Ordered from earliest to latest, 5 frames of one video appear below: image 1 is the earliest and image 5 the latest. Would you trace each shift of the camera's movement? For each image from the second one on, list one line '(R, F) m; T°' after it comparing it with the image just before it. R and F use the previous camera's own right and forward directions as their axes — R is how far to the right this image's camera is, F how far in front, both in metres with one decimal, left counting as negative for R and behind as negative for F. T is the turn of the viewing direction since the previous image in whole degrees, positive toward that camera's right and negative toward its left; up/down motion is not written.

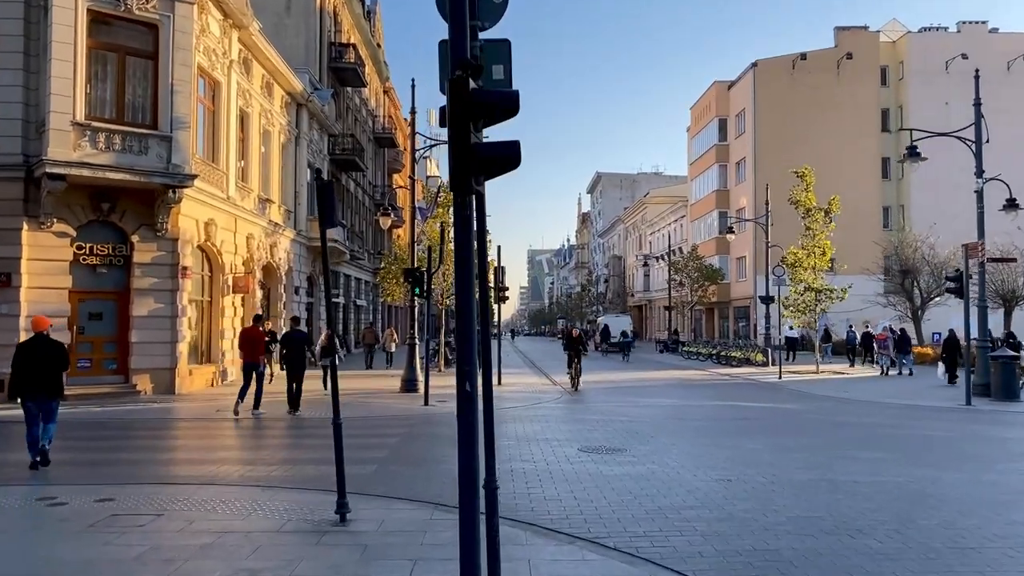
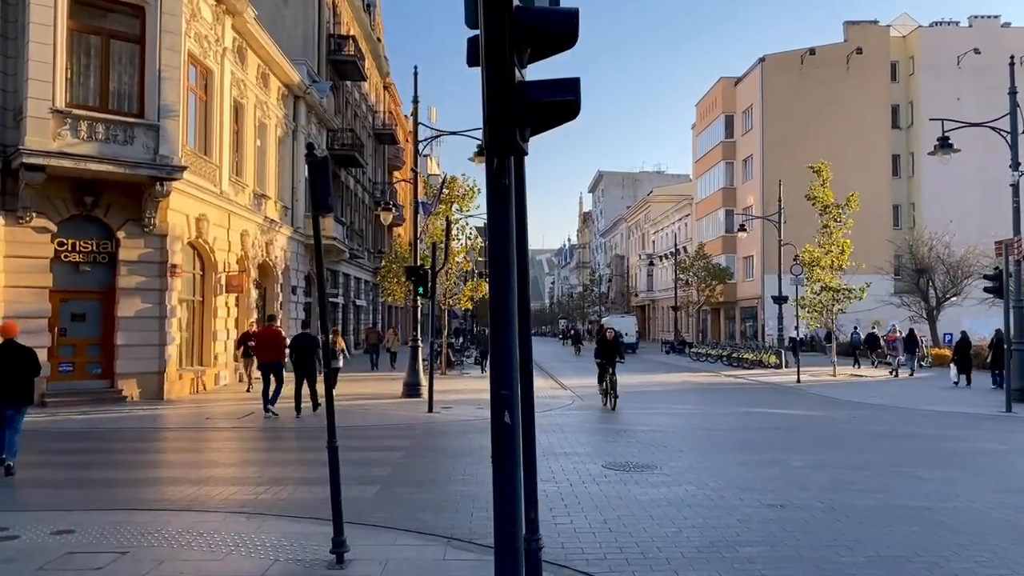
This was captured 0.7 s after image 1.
(-0.2, +1.1) m; 0°
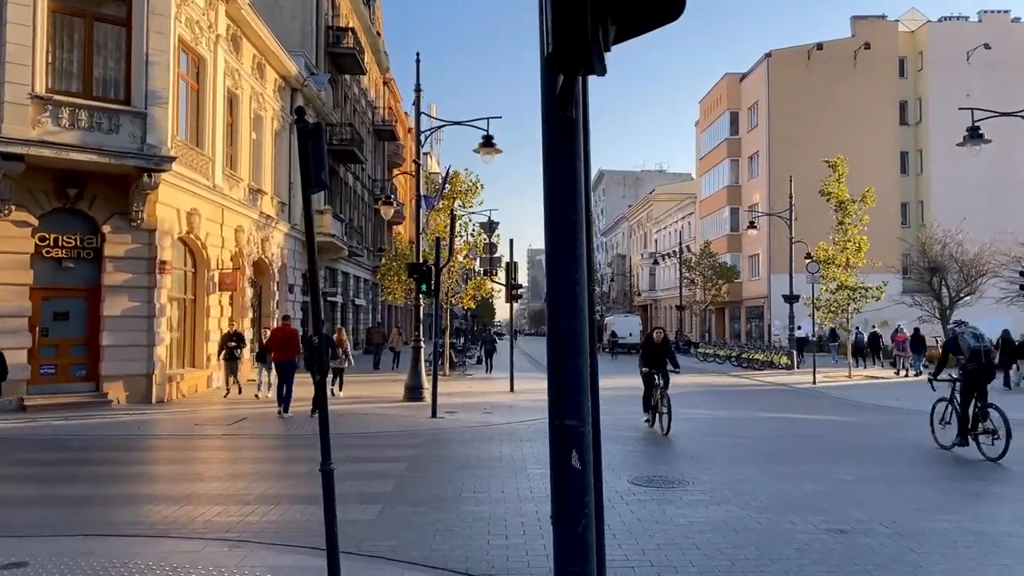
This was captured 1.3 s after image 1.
(-0.2, +0.9) m; 0°
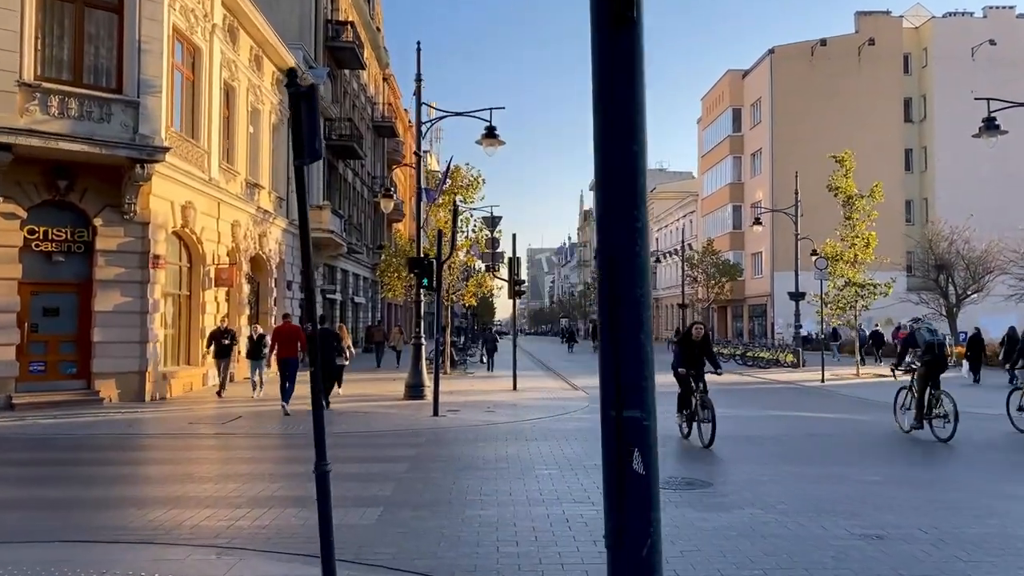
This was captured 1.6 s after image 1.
(-0.1, +0.5) m; 0°
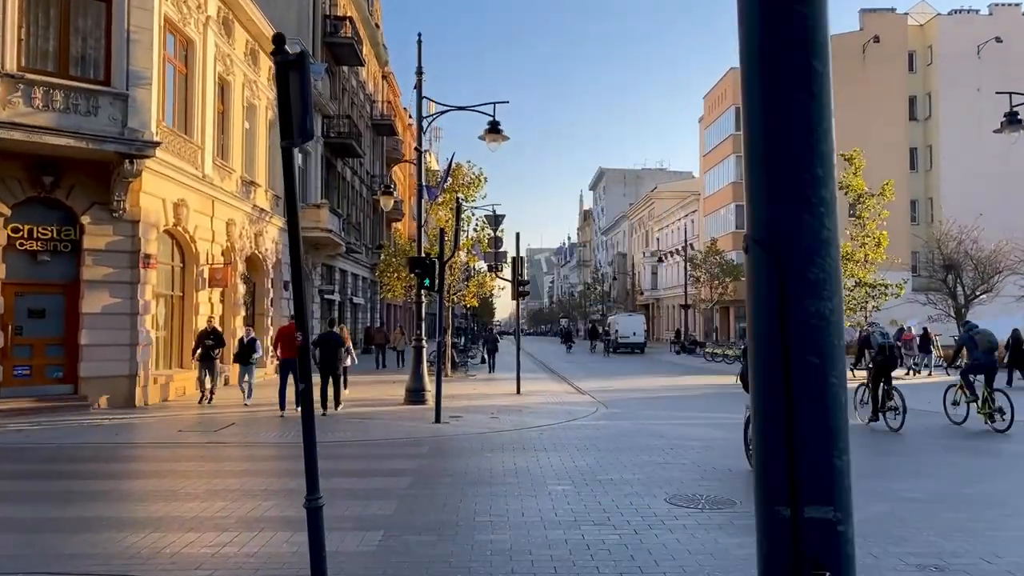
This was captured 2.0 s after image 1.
(-0.1, +0.6) m; 0°
